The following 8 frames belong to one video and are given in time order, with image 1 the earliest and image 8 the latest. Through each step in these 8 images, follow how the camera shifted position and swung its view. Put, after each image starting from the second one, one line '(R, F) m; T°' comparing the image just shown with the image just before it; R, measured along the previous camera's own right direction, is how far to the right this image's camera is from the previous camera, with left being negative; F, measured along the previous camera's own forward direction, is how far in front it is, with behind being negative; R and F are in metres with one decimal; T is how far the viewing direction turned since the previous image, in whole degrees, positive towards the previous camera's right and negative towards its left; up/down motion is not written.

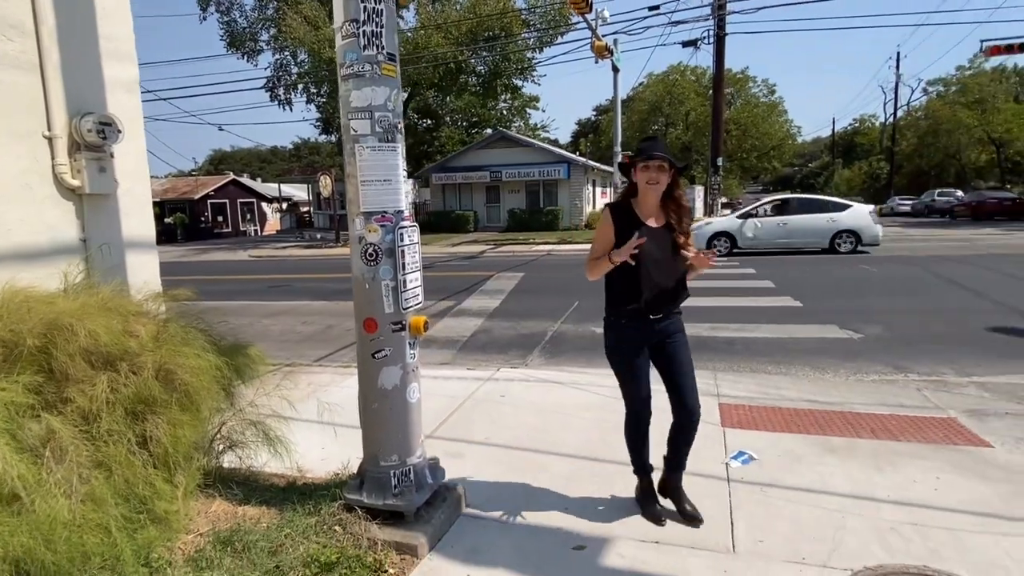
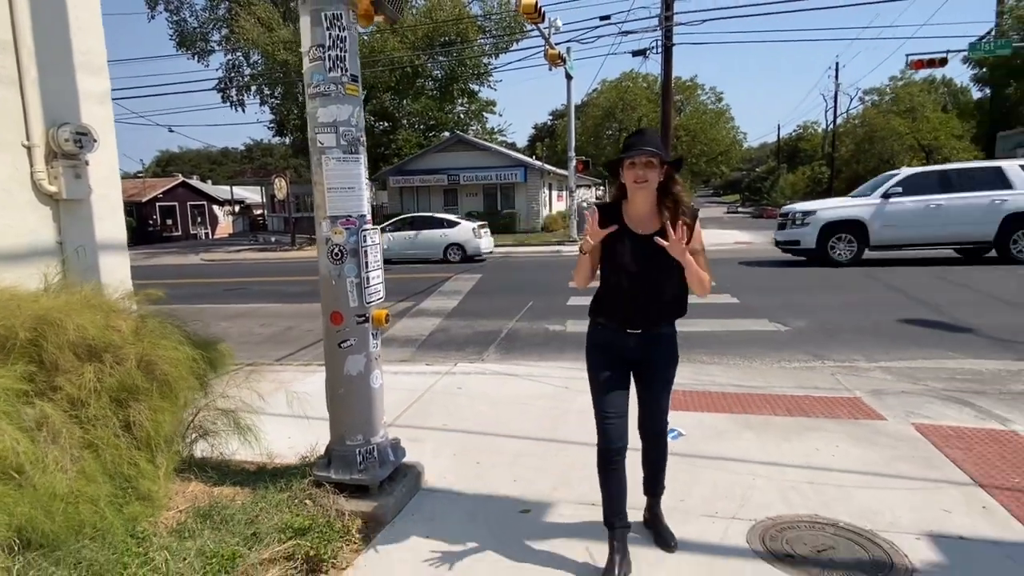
(0.0, -0.4) m; +4°
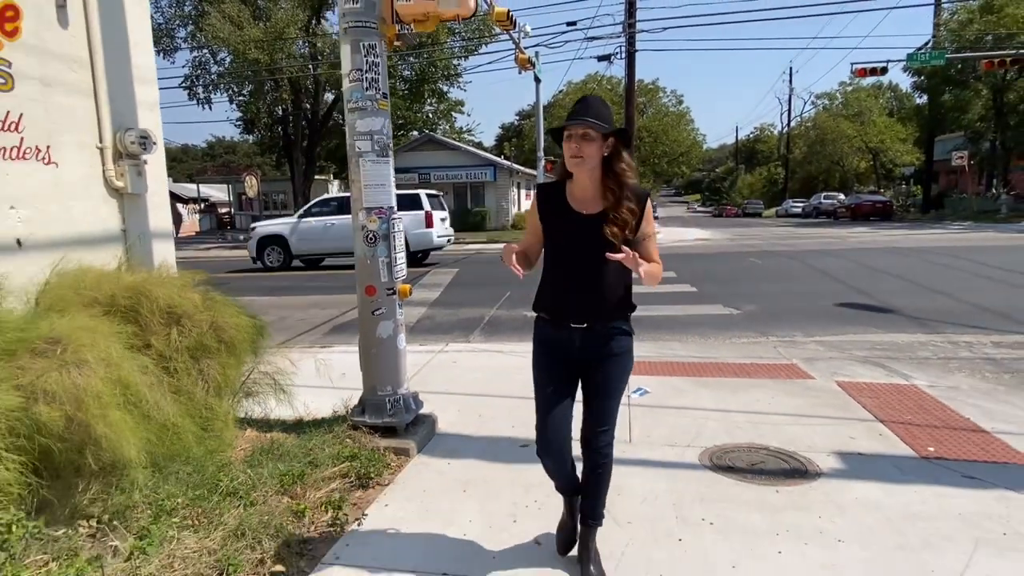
(-0.2, -0.8) m; +3°
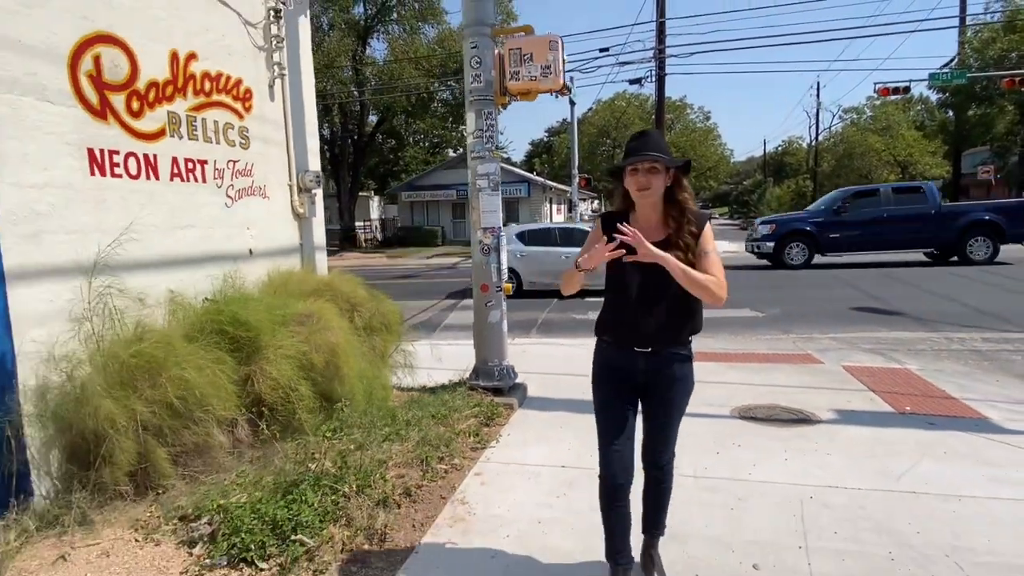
(-0.5, -1.5) m; -2°
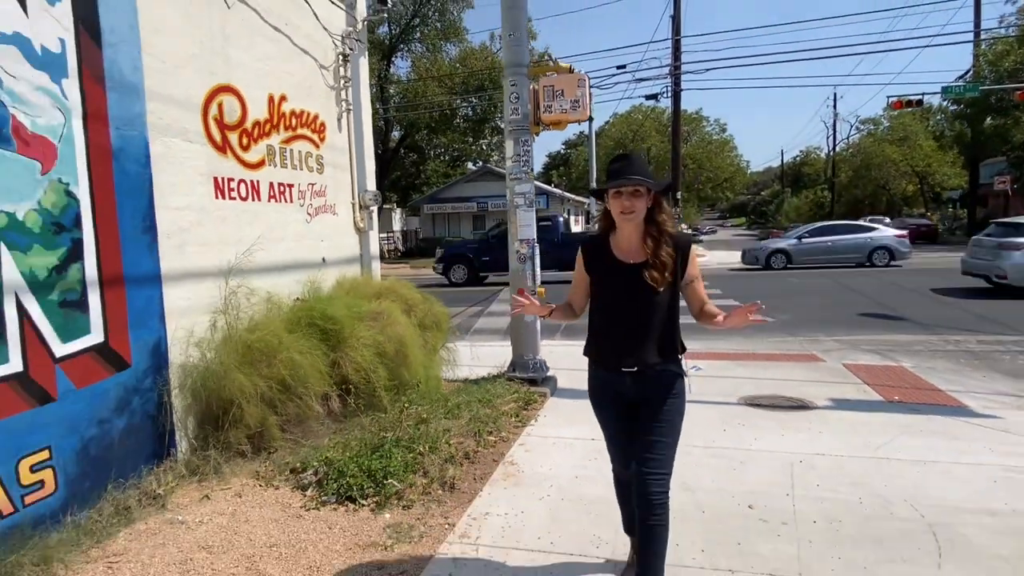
(-0.2, -0.8) m; -2°
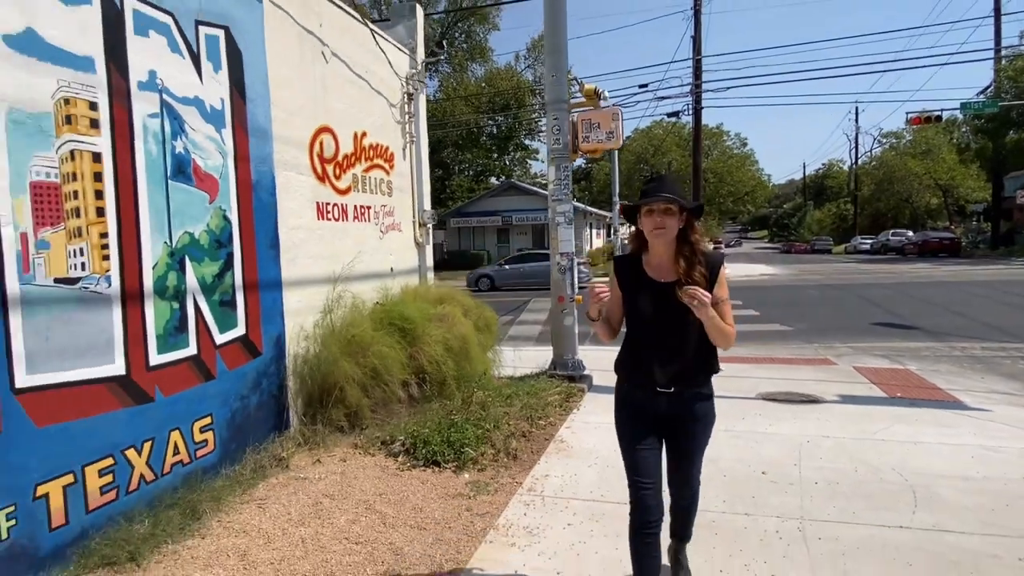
(-0.3, -0.9) m; -2°
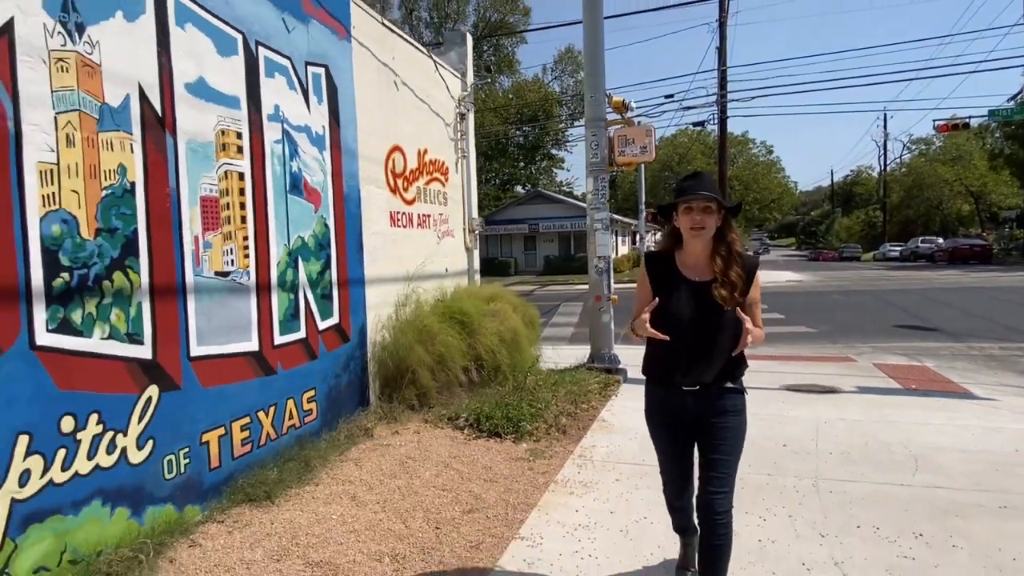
(-0.3, -0.8) m; -2°
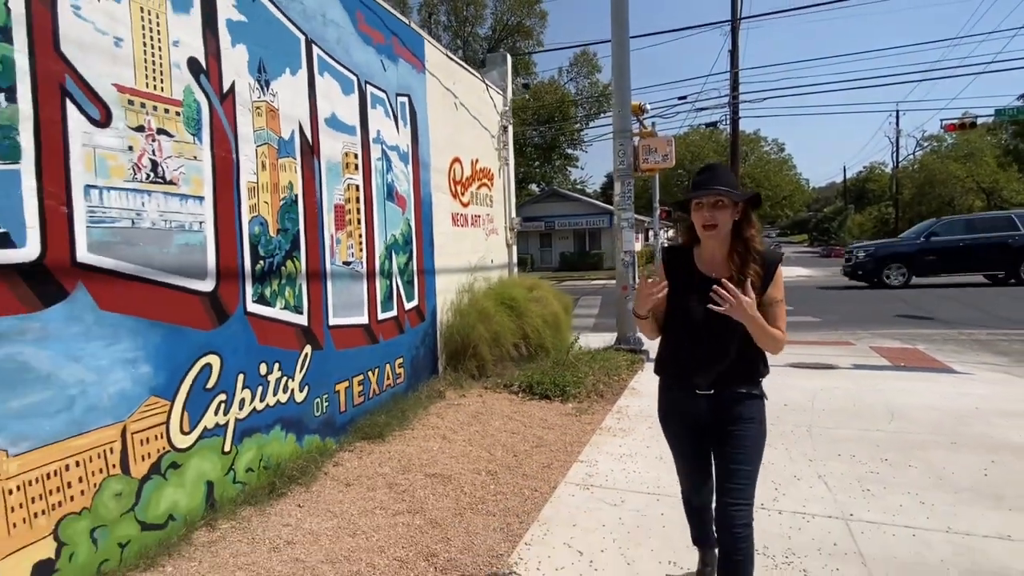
(-0.4, -1.2) m; -1°
